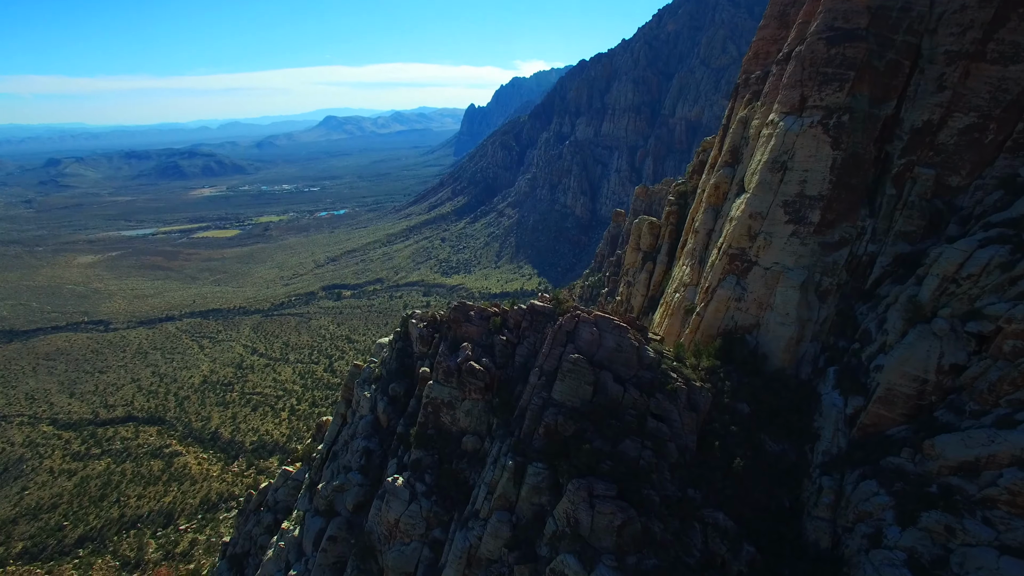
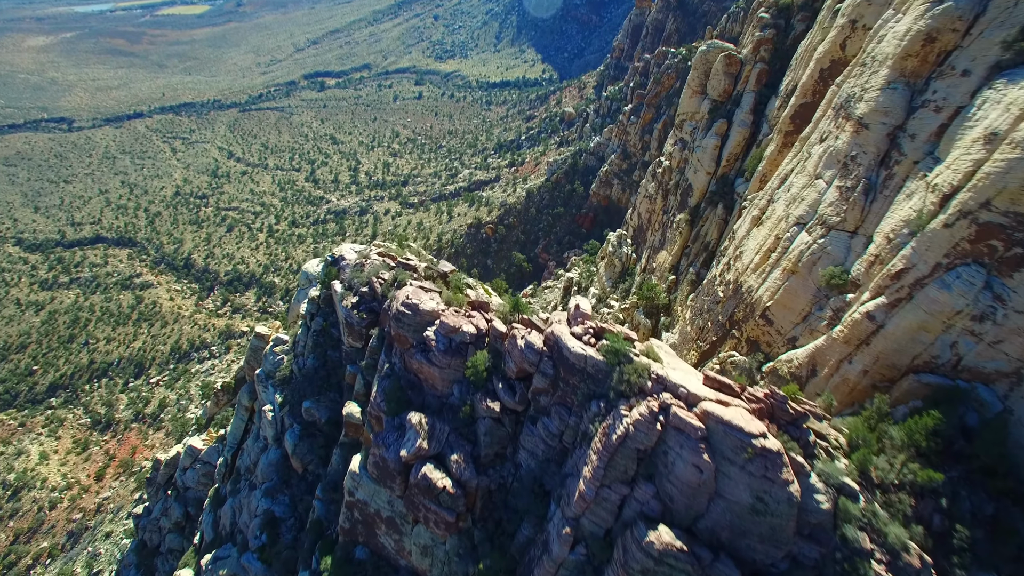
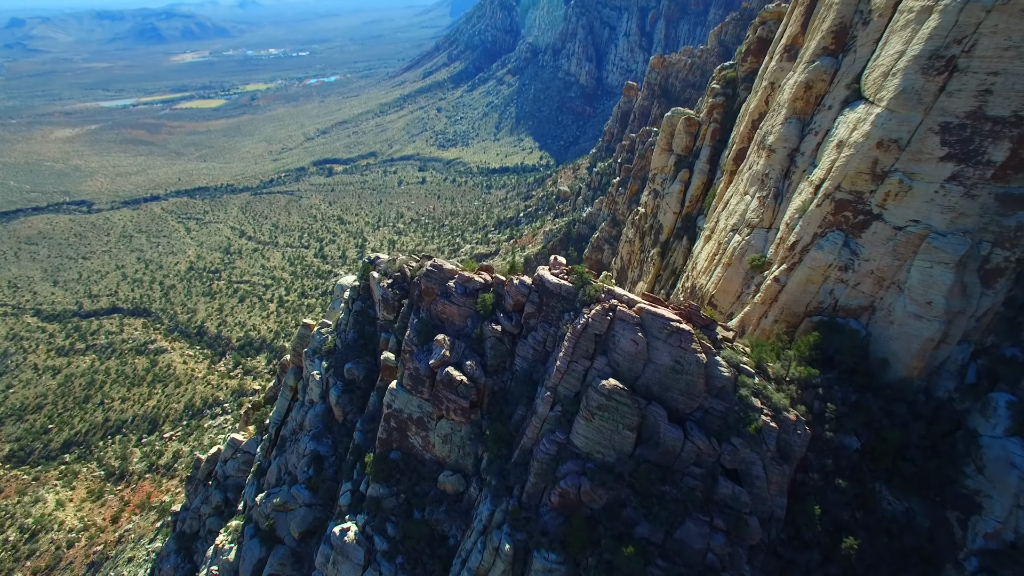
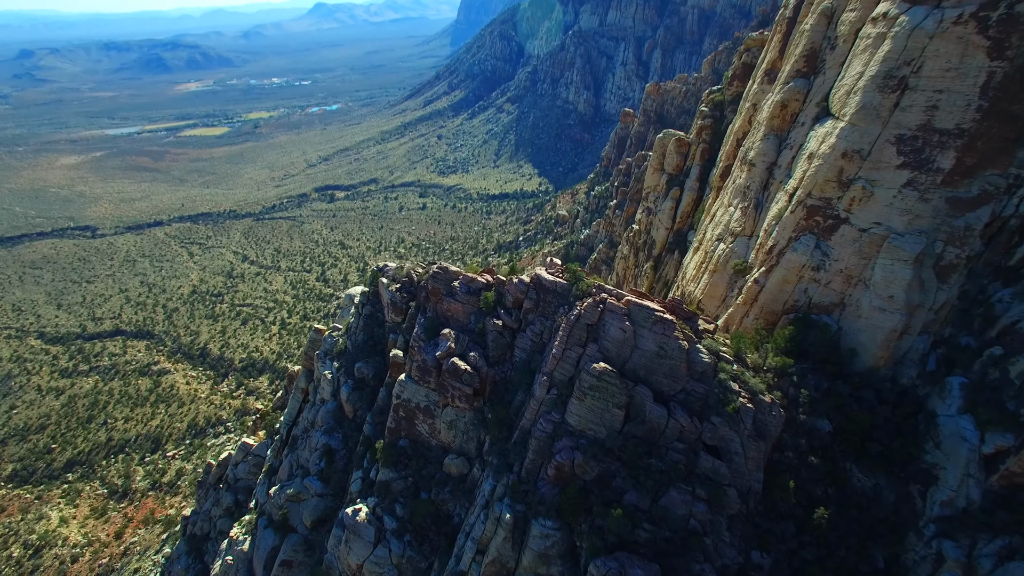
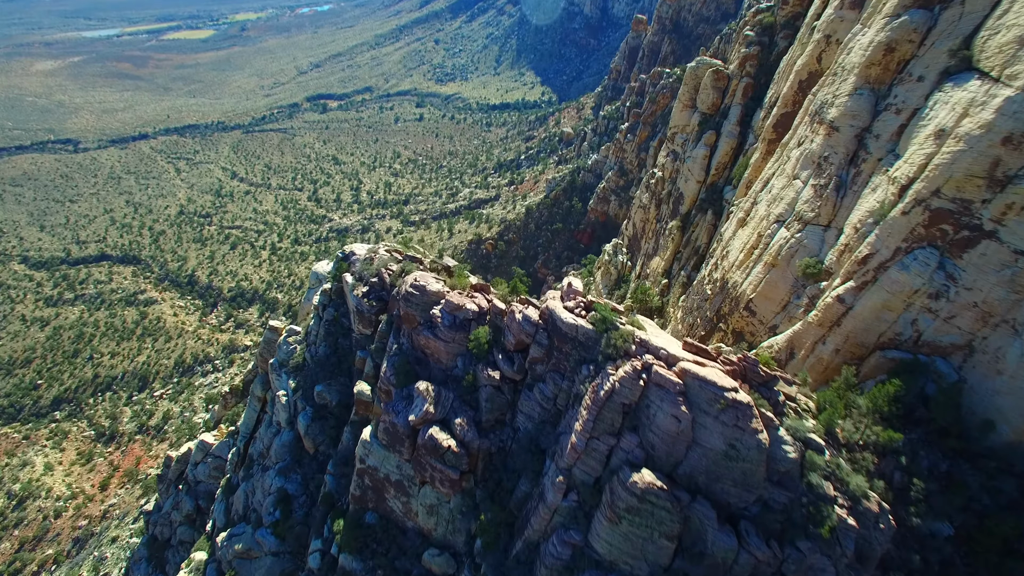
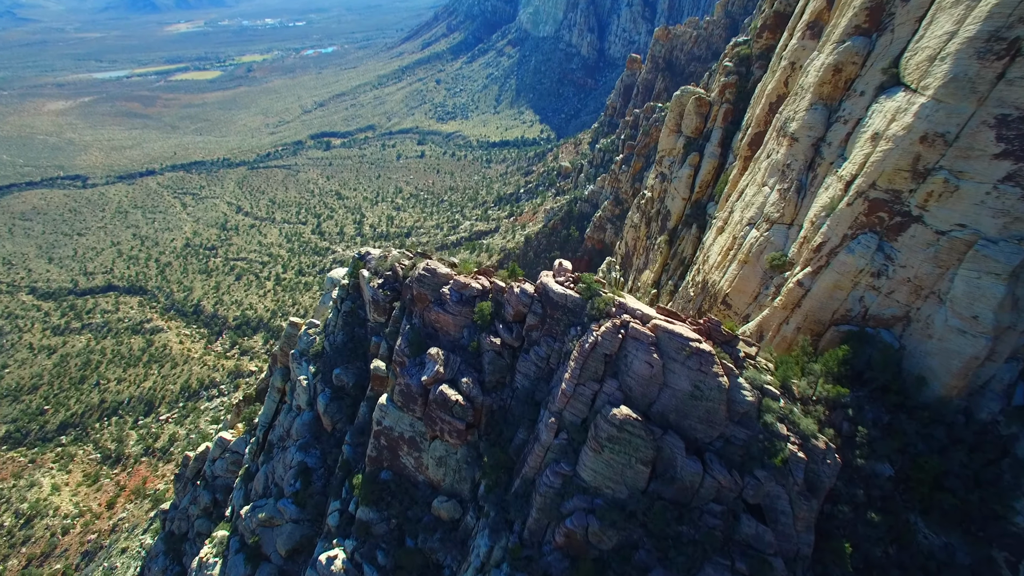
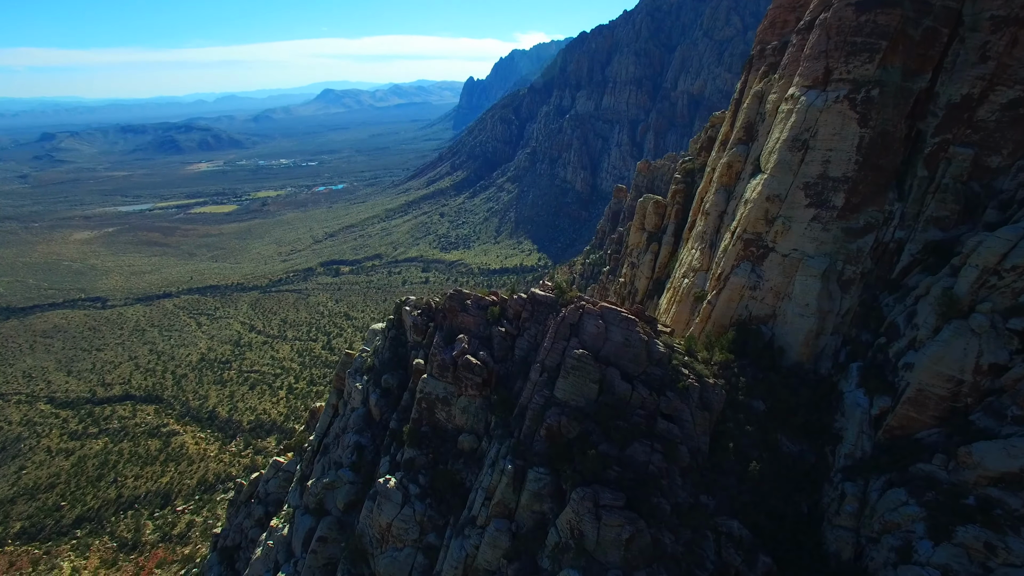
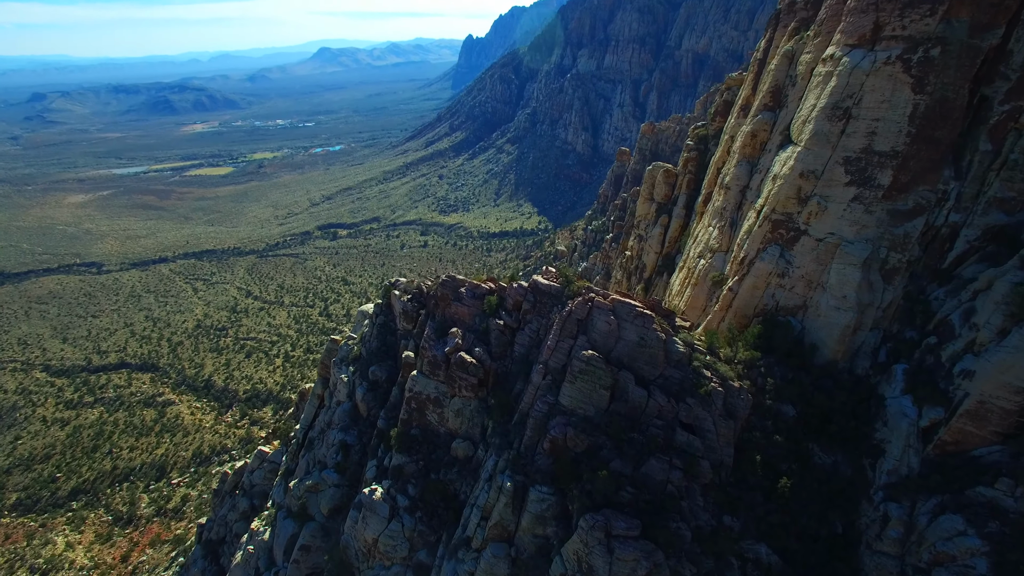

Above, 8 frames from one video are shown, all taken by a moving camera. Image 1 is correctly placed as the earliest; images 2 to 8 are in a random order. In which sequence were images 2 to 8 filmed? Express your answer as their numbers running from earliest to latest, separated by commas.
7, 8, 4, 3, 6, 5, 2
